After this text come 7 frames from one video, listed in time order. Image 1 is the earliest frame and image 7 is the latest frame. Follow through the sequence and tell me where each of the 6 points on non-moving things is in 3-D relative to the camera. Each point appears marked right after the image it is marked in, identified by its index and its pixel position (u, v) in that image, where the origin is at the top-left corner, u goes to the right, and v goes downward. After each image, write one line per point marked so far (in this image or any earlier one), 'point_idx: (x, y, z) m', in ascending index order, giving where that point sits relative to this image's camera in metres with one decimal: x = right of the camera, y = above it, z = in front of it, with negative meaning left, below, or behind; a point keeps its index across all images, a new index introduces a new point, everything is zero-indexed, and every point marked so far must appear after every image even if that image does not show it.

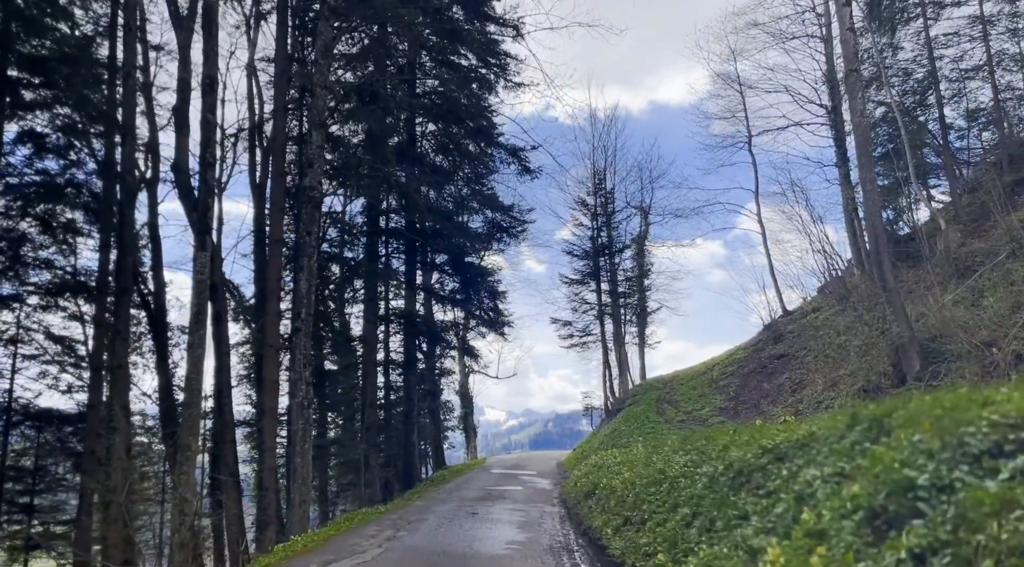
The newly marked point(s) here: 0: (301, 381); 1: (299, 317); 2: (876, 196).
0: (-2.9, -1.3, +11.2) m
1: (-2.9, -0.5, +11.4) m
2: (+7.4, +1.8, +16.9) m
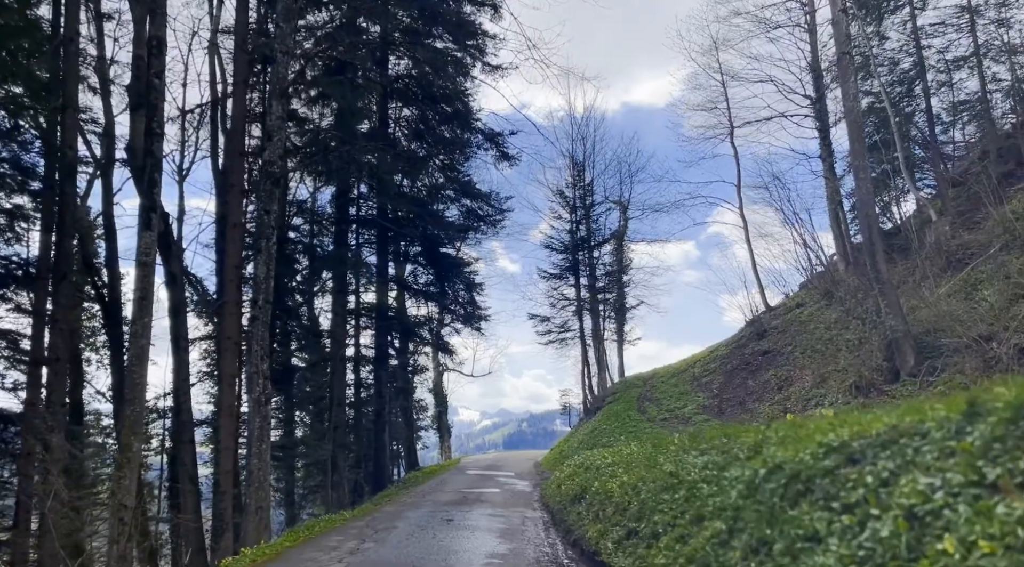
0: (-3.1, -1.1, +10.2) m
1: (-3.2, -0.3, +10.3) m
2: (+7.0, +1.9, +16.2) m
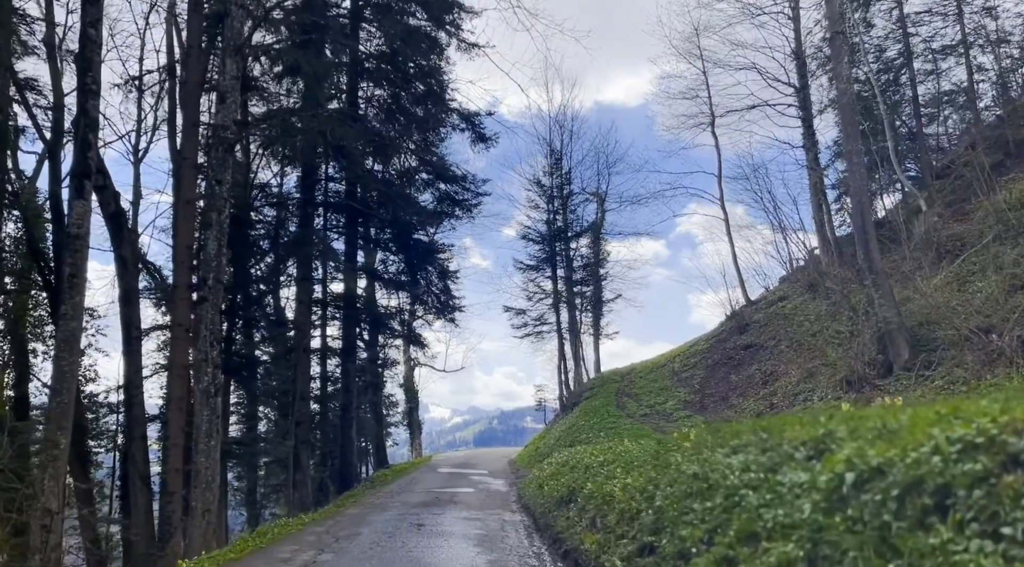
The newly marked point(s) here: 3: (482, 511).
0: (-3.4, -0.9, +9.1) m
1: (-3.4, 0.0, +9.3) m
2: (+6.5, +2.1, +15.5) m
3: (-0.4, -3.0, +10.8) m
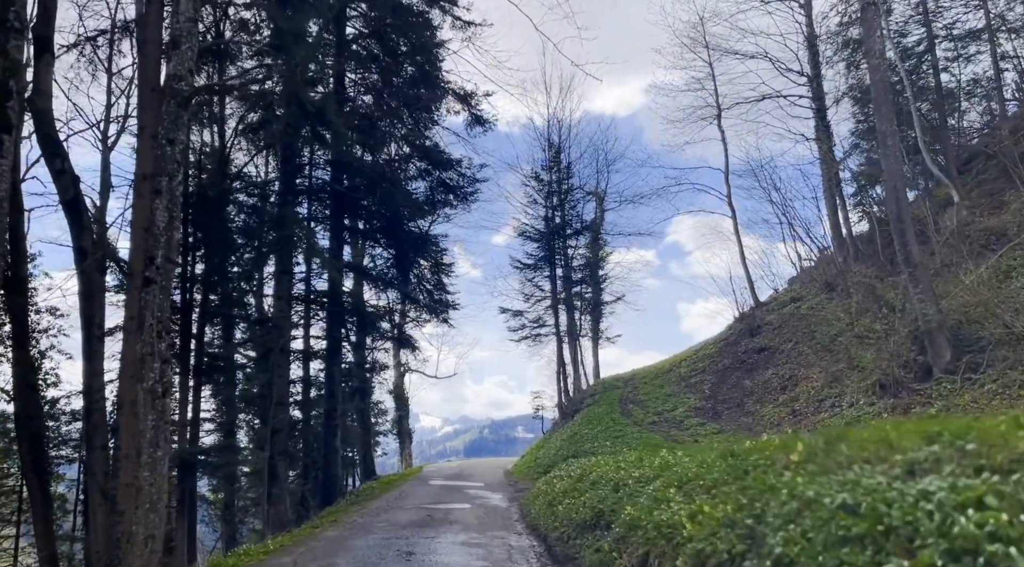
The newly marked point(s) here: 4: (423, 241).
0: (-3.3, -0.7, +7.6) m
1: (-3.3, +0.2, +7.8) m
2: (+6.5, +2.2, +14.1) m
3: (-0.3, -2.8, +9.3) m
4: (-2.0, +1.0, +18.8) m
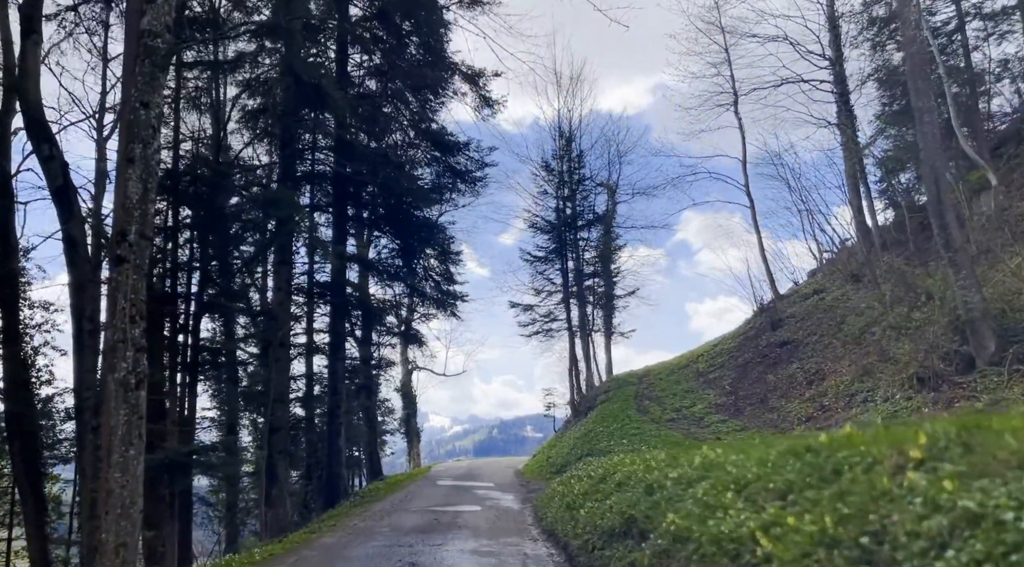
0: (-3.1, -0.5, +6.8) m
1: (-3.2, +0.4, +7.0) m
2: (+6.7, +2.5, +13.2) m
3: (-0.2, -2.6, +8.5) m
4: (-1.8, +1.1, +18.0) m
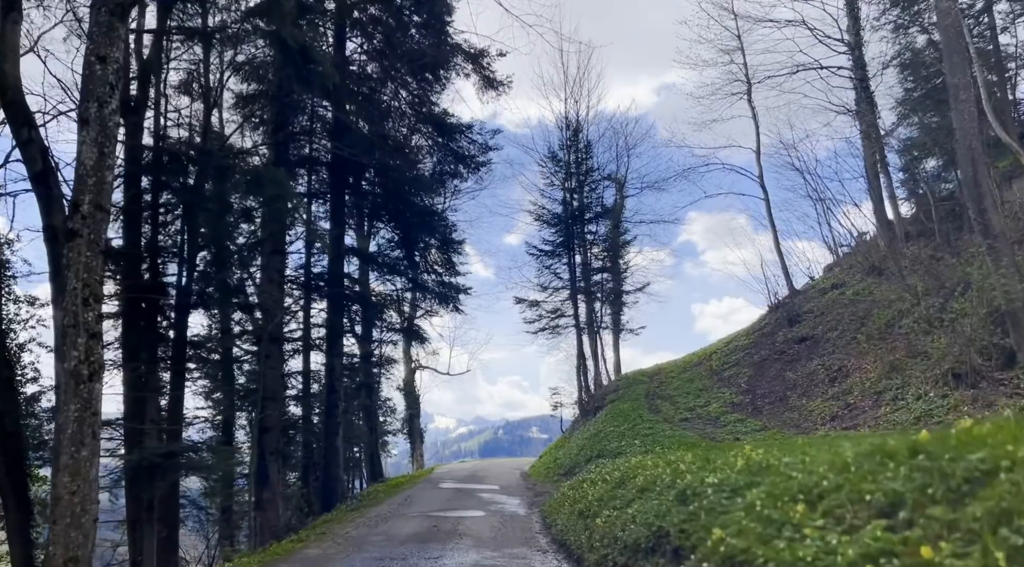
0: (-3.1, -0.3, +6.0) m
1: (-3.2, +0.5, +6.1) m
2: (+6.8, +2.6, +12.3) m
3: (-0.1, -2.5, +7.6) m
4: (-1.6, +1.3, +17.2) m
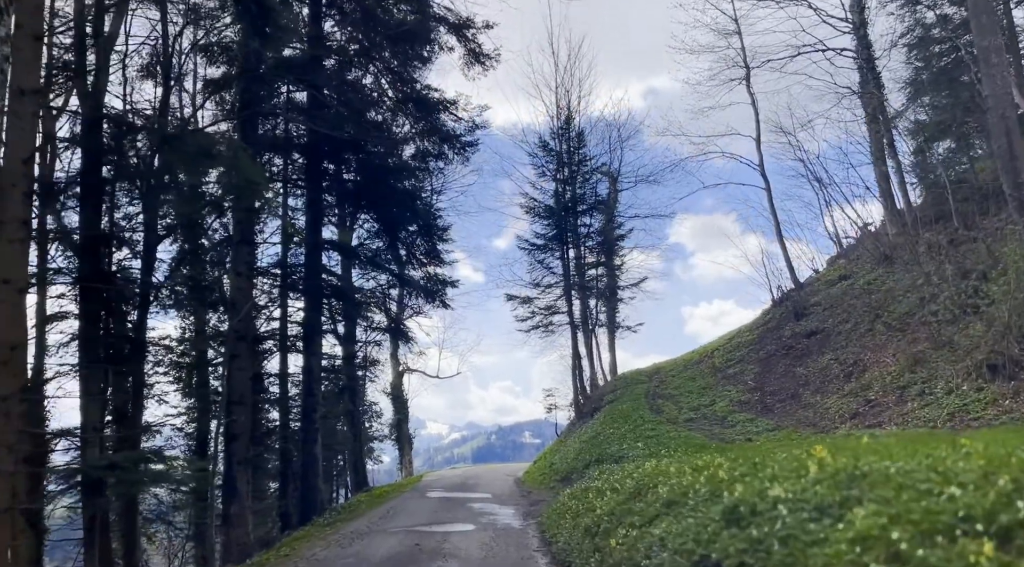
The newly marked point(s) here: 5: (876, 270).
0: (-3.2, -0.2, +4.7) m
1: (-3.2, +0.7, +4.9) m
2: (+6.7, +2.9, +11.2) m
3: (-0.2, -2.3, +6.4) m
4: (-1.8, +1.4, +16.0) m
5: (+8.1, +0.3, +18.6) m
